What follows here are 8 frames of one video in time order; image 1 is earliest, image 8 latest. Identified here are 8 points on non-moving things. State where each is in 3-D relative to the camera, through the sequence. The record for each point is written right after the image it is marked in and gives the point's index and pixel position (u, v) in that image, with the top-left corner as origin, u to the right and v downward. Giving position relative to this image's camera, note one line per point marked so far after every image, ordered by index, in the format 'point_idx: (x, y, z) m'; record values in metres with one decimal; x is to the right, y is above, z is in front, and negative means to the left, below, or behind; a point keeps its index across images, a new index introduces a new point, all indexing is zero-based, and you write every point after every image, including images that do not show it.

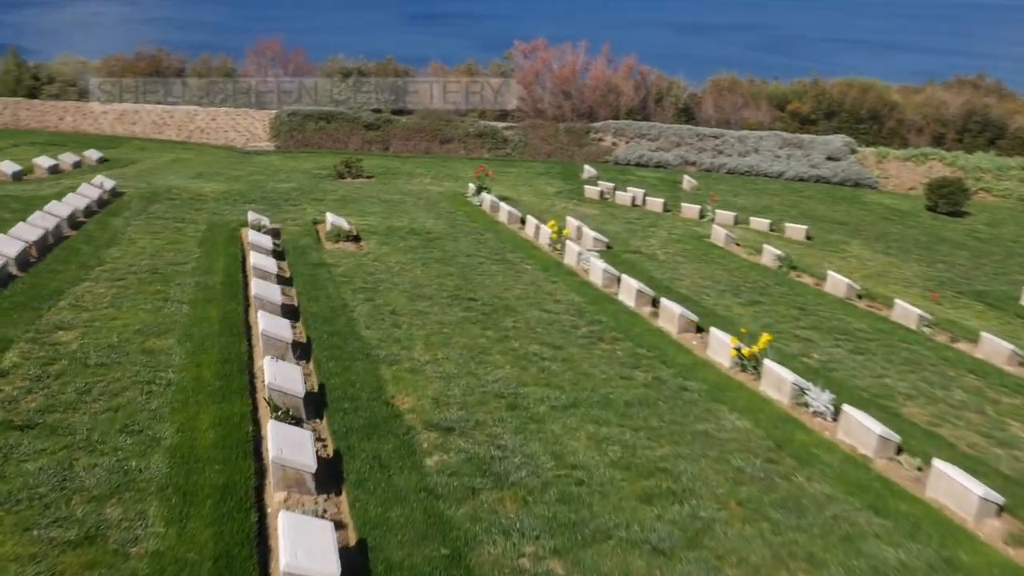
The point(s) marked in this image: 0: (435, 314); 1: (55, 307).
0: (-1.1, -0.4, +10.1) m
1: (-5.4, -0.2, +8.8) m
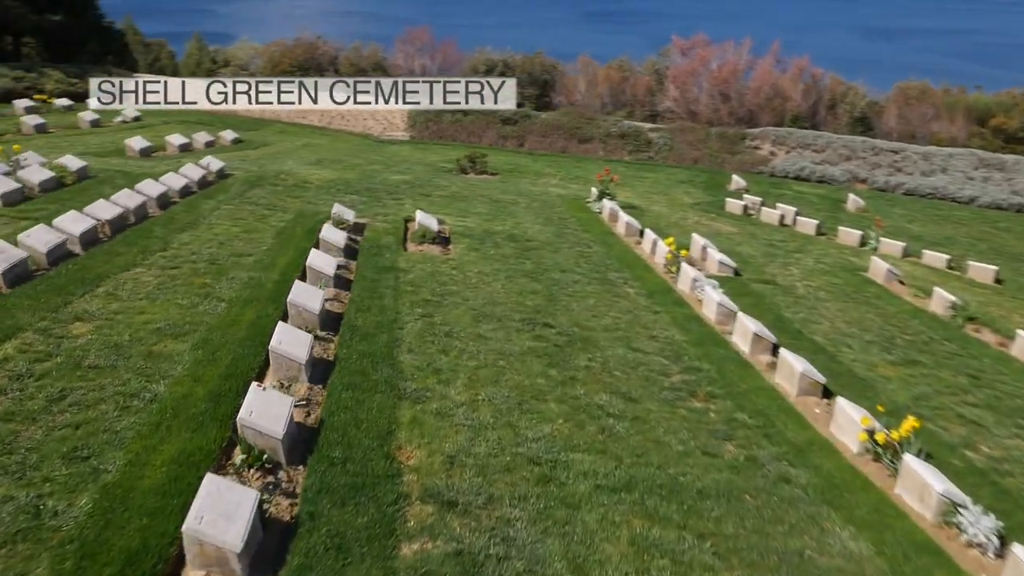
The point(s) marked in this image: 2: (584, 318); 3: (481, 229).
0: (-0.2, -0.6, +8.6) m
1: (-4.7, -0.1, +8.2) m
2: (+0.9, -0.4, +9.7) m
3: (-0.6, +1.1, +13.4) m
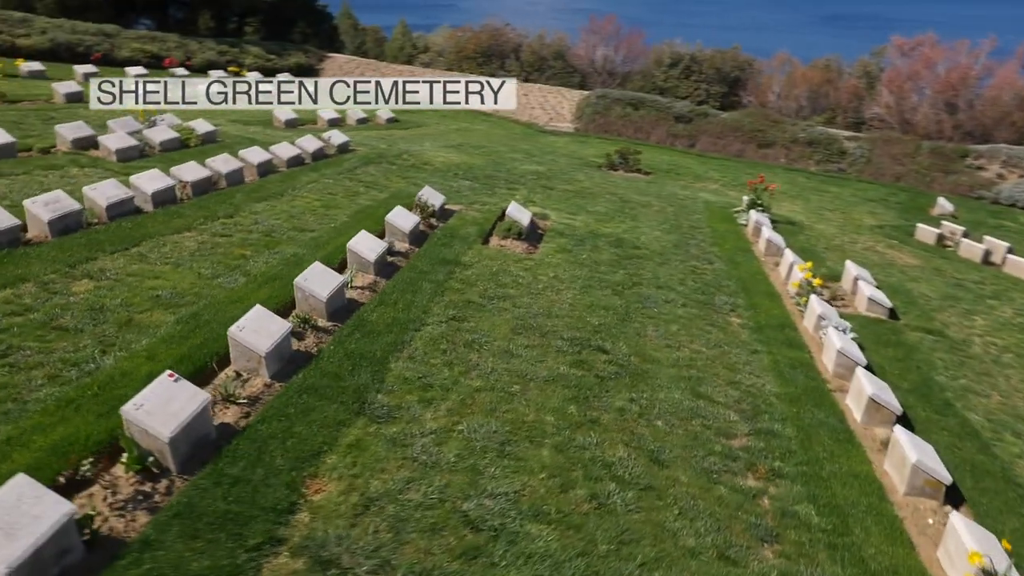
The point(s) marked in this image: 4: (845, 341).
0: (+0.1, -0.7, +7.2) m
1: (-4.2, +0.4, +8.0) m
2: (+1.5, -0.6, +8.0) m
3: (+1.2, +0.9, +11.9) m
4: (+3.8, -0.6, +8.4) m
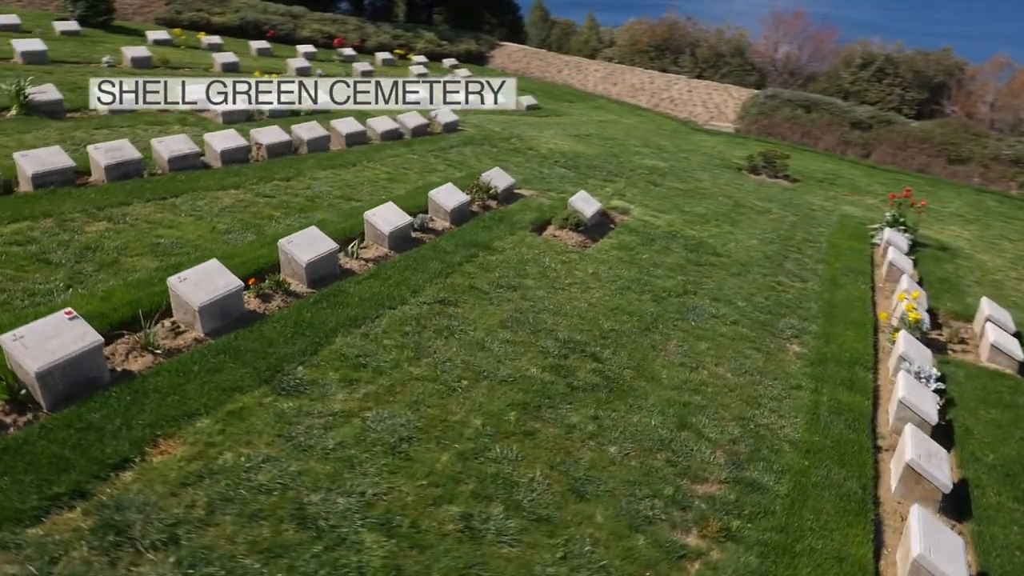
0: (-0.2, -0.6, +6.5) m
1: (-4.0, +1.0, +8.4) m
2: (+1.4, -0.7, +6.9) m
3: (+2.2, +0.8, +10.7) m
4: (+3.6, -0.9, +6.7) m
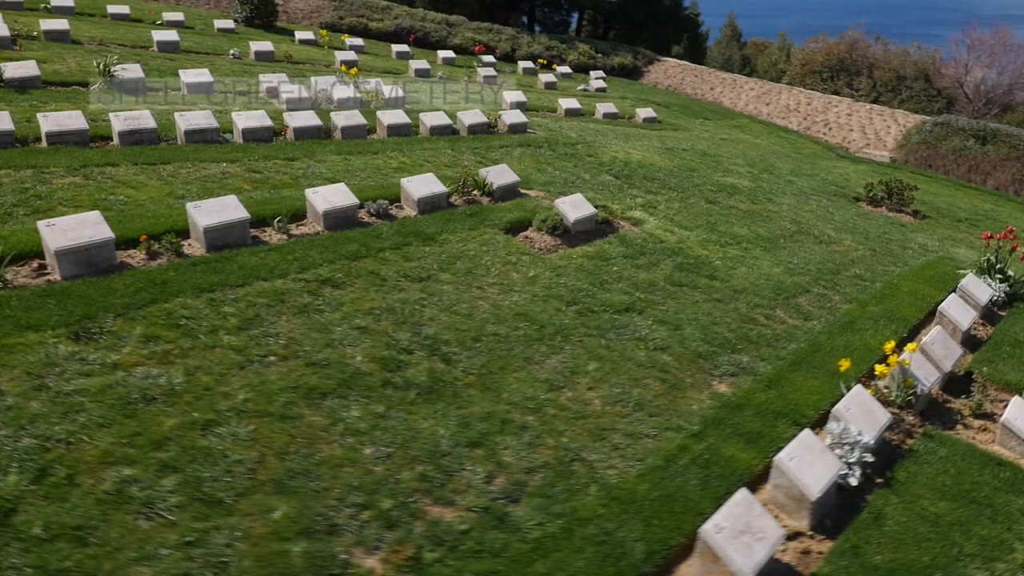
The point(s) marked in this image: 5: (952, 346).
0: (-1.5, -0.4, +6.2) m
1: (-4.5, +1.5, +9.1) m
2: (0.0, -0.7, +6.1) m
3: (+2.1, +0.5, +9.6) m
4: (+2.1, -1.2, +5.3) m
5: (+4.5, -0.6, +7.6) m
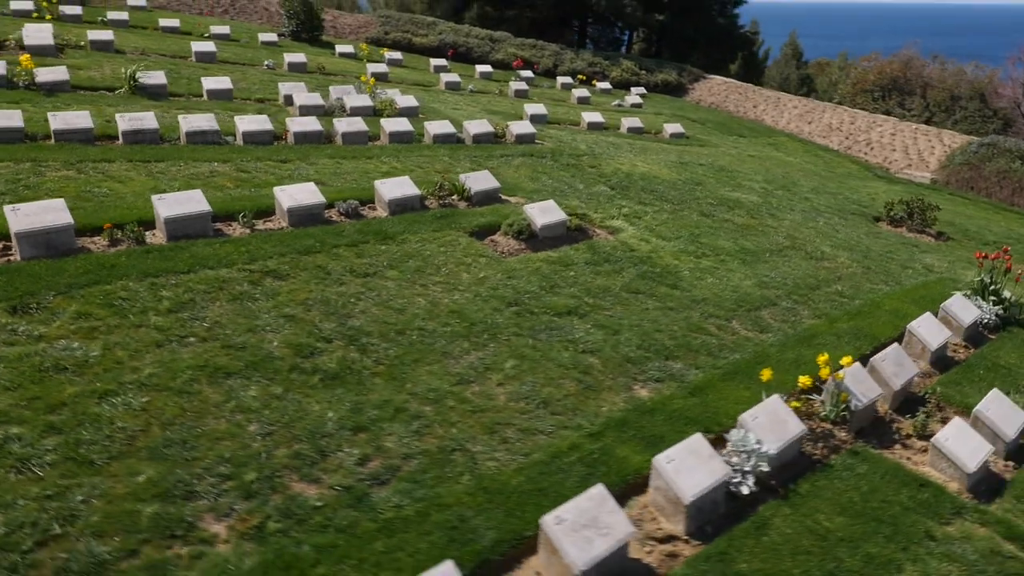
0: (-2.3, -0.3, +6.5) m
1: (-4.9, +1.7, +9.7) m
2: (-0.7, -0.7, +6.3) m
3: (+1.7, +0.4, +9.5) m
4: (+1.3, -1.2, +5.2) m
5: (+3.9, -0.7, +7.3) m
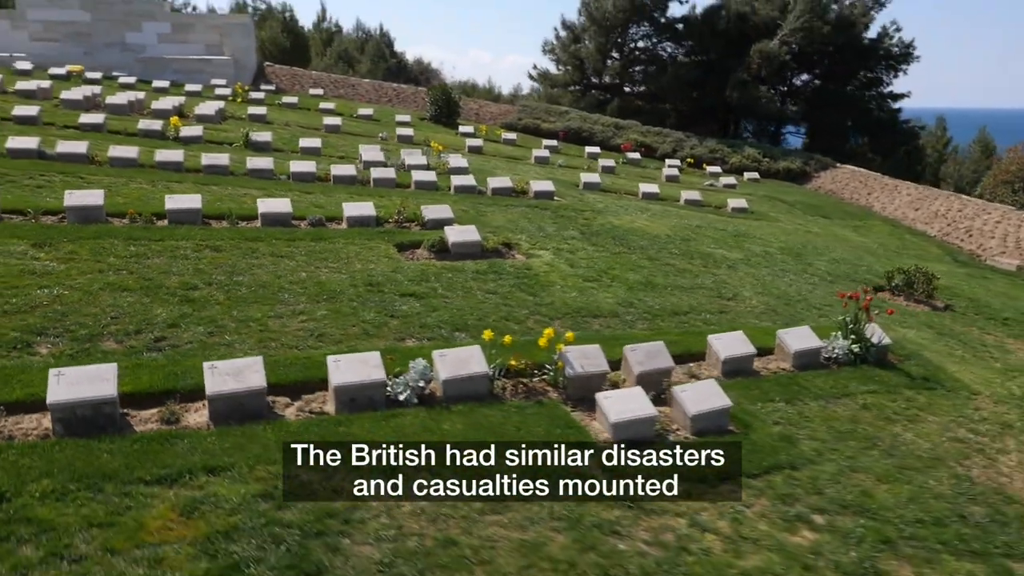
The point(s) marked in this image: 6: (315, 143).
0: (-4.4, +0.2, +9.5) m
1: (-5.7, +1.9, +13.6) m
2: (-3.0, -0.2, +8.8) m
3: (+0.3, +0.2, +11.3) m
4: (-1.5, -0.7, +7.2) m
5: (+1.7, -0.8, +8.4) m
6: (-4.7, +3.4, +17.5) m
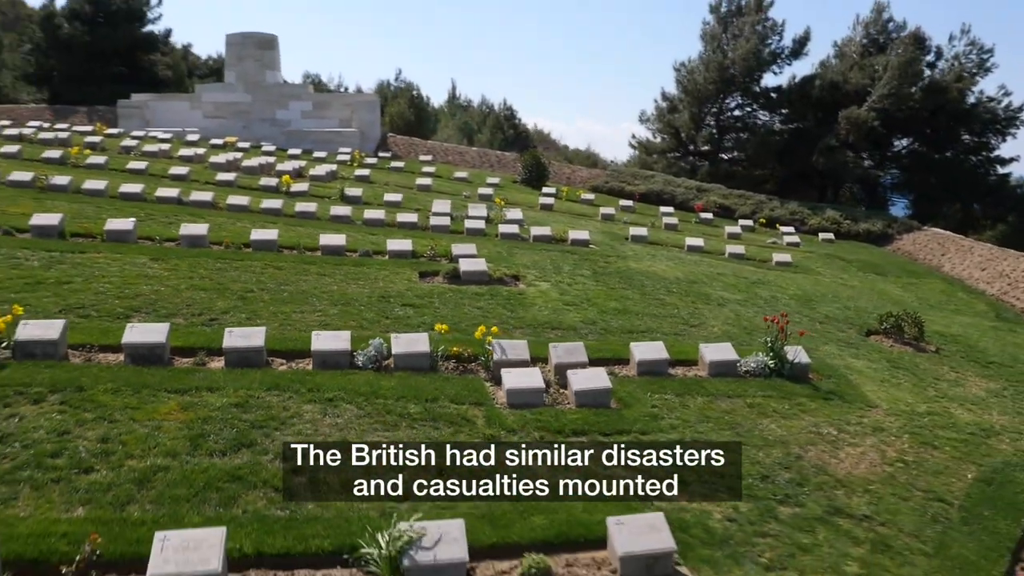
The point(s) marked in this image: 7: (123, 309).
0: (-4.8, +0.1, +13.0) m
1: (-5.2, +1.5, +17.3) m
2: (-3.6, -0.3, +12.0) m
3: (+0.2, -0.2, +13.8) m
4: (-2.4, -0.7, +10.1) m
5: (+0.9, -0.9, +10.6) m
6: (-3.3, +2.6, +21.1) m
7: (-5.8, -0.4, +11.0) m
